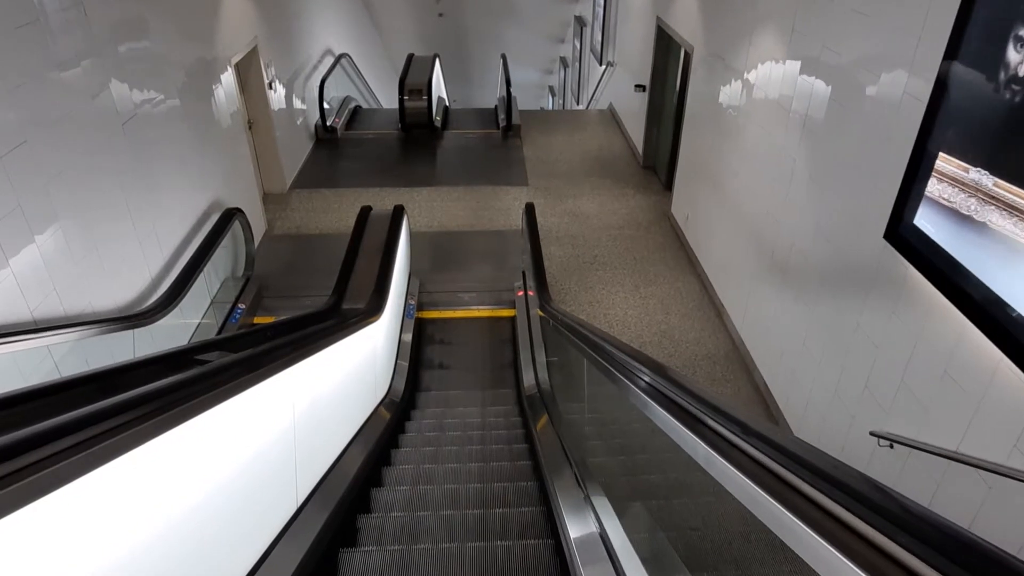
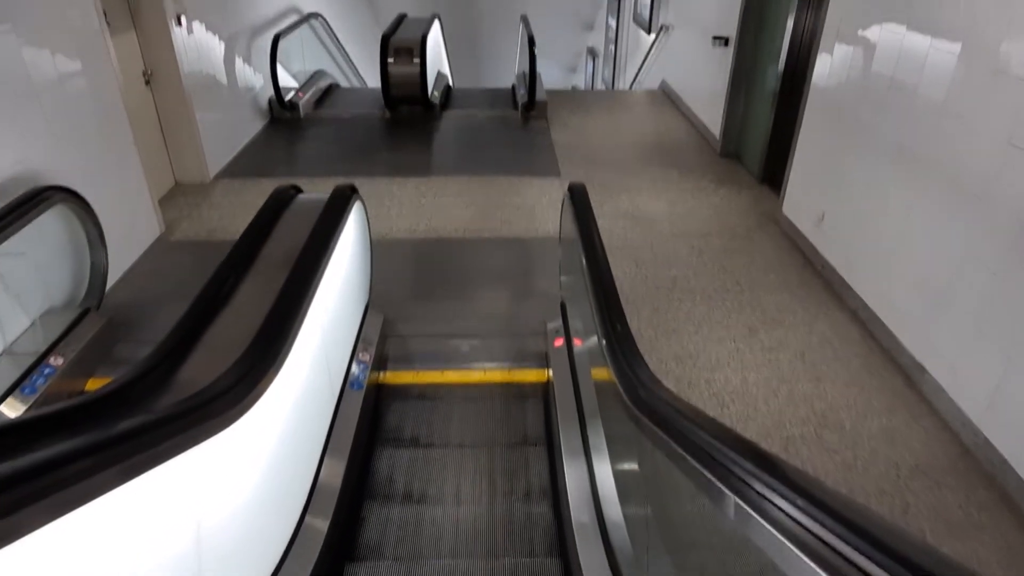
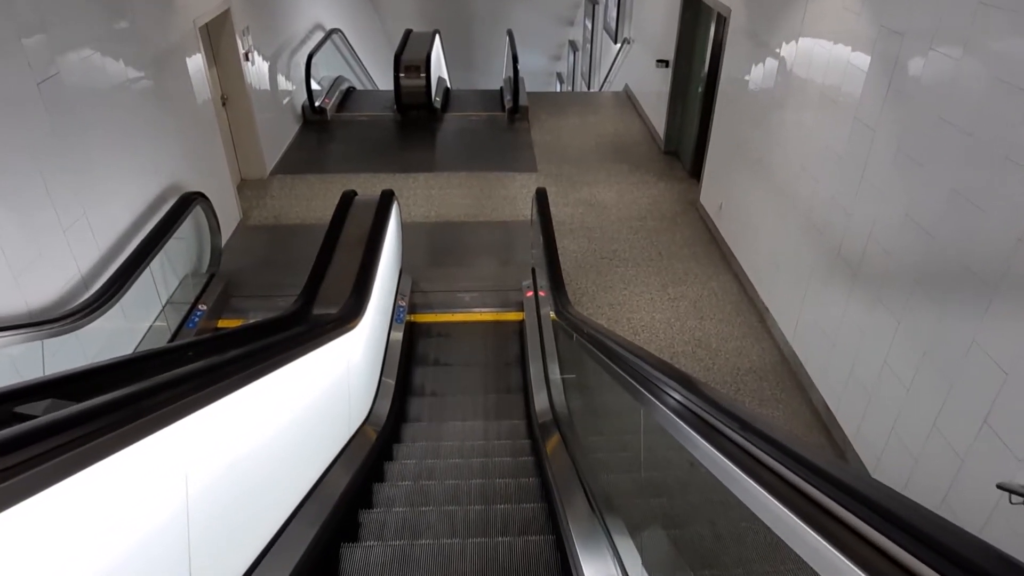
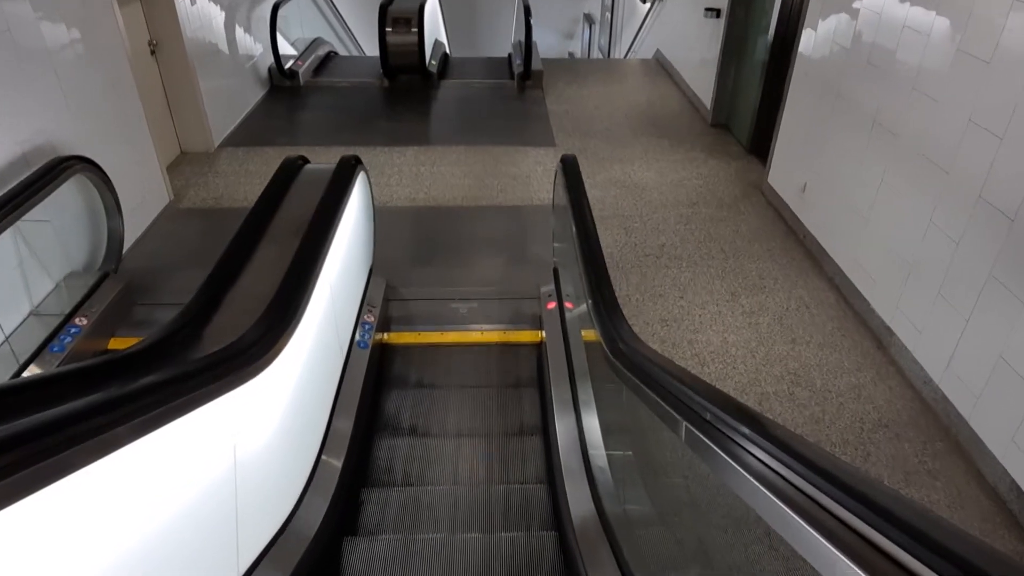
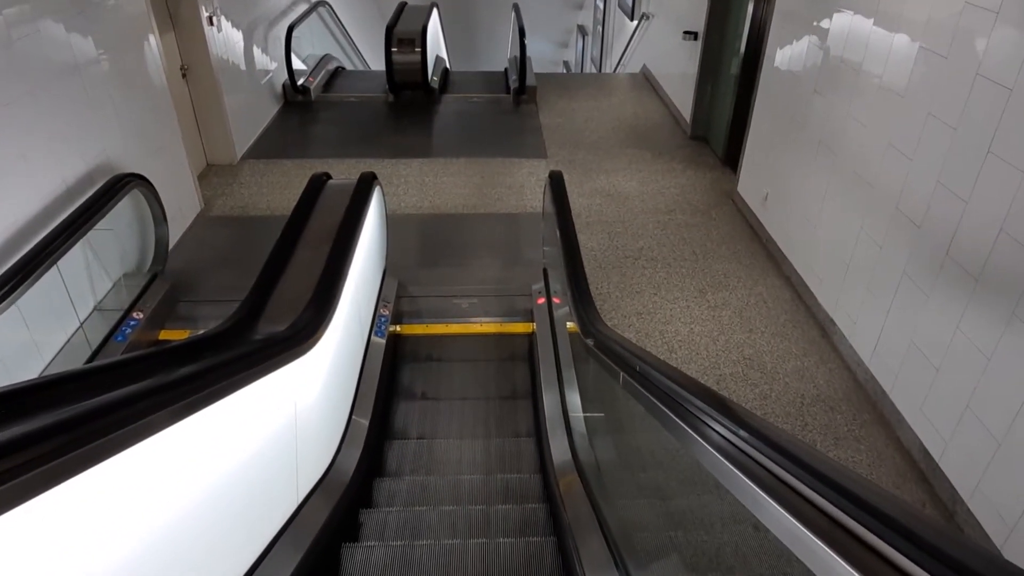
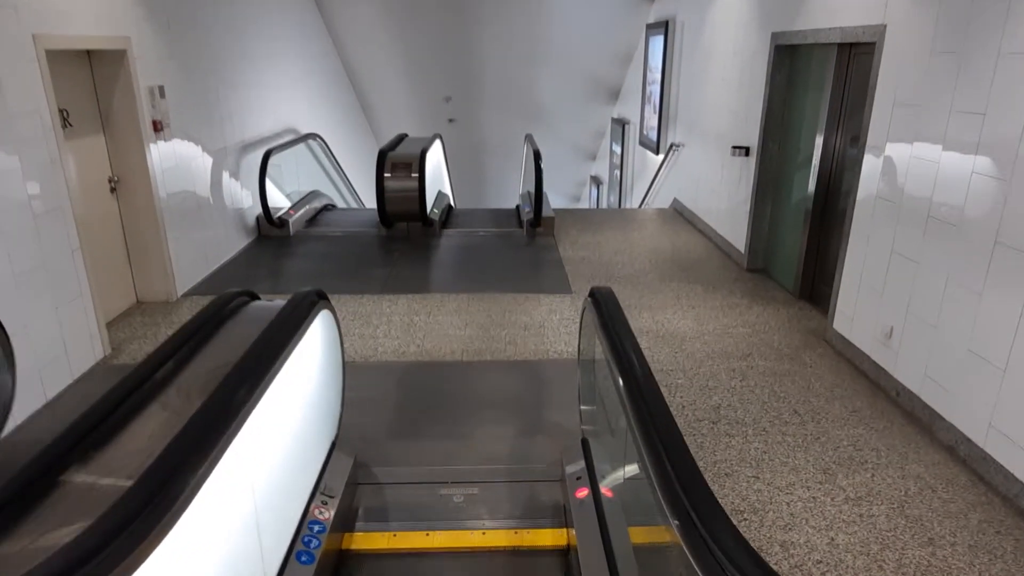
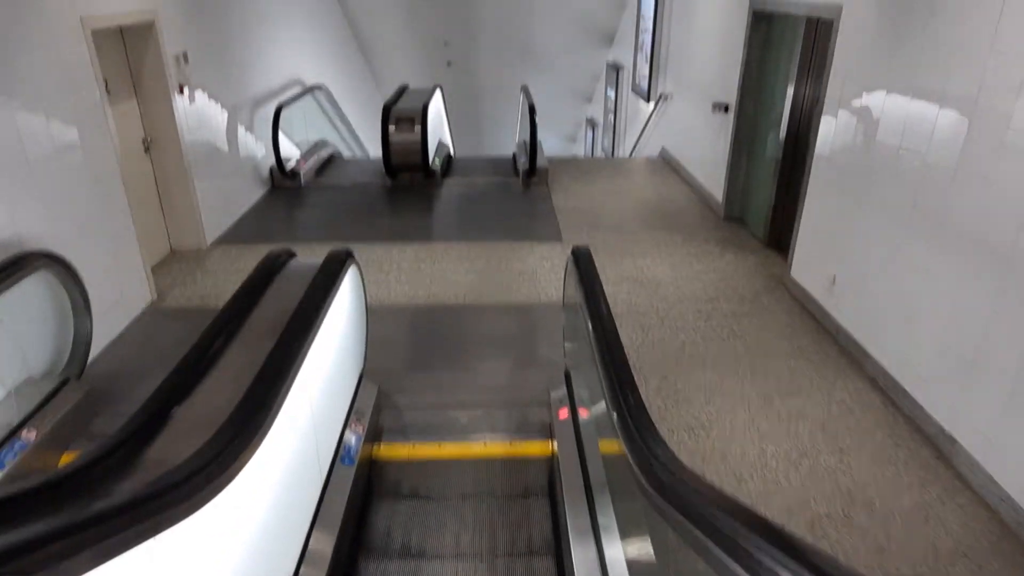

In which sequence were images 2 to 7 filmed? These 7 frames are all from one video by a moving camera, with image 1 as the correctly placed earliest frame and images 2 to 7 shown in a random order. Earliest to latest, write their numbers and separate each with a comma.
3, 5, 4, 2, 7, 6
